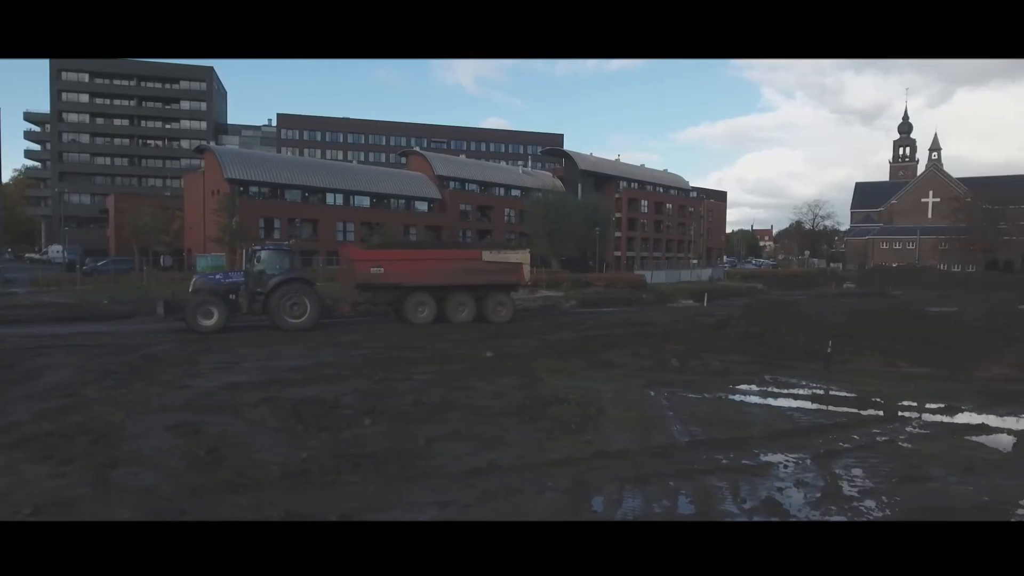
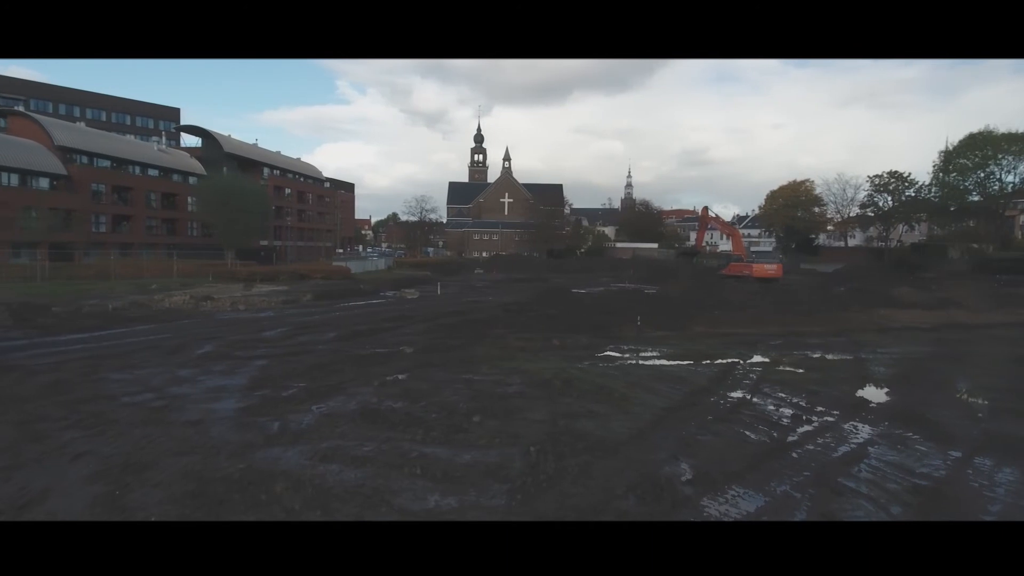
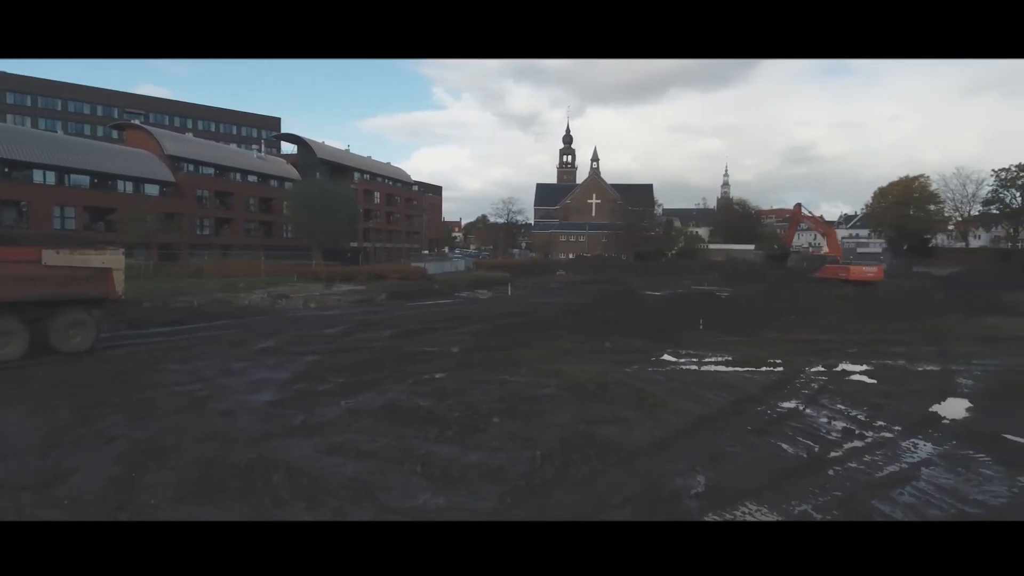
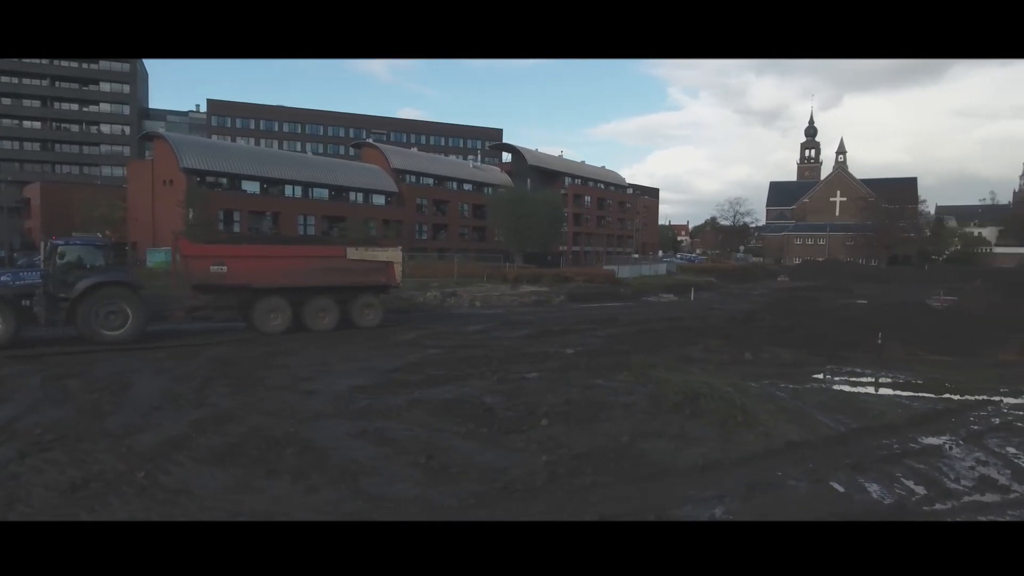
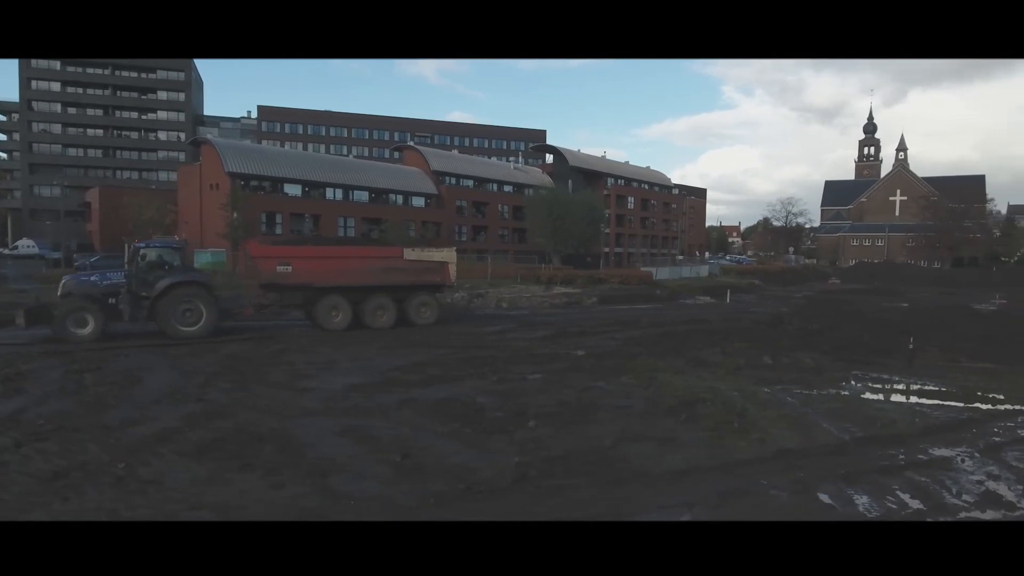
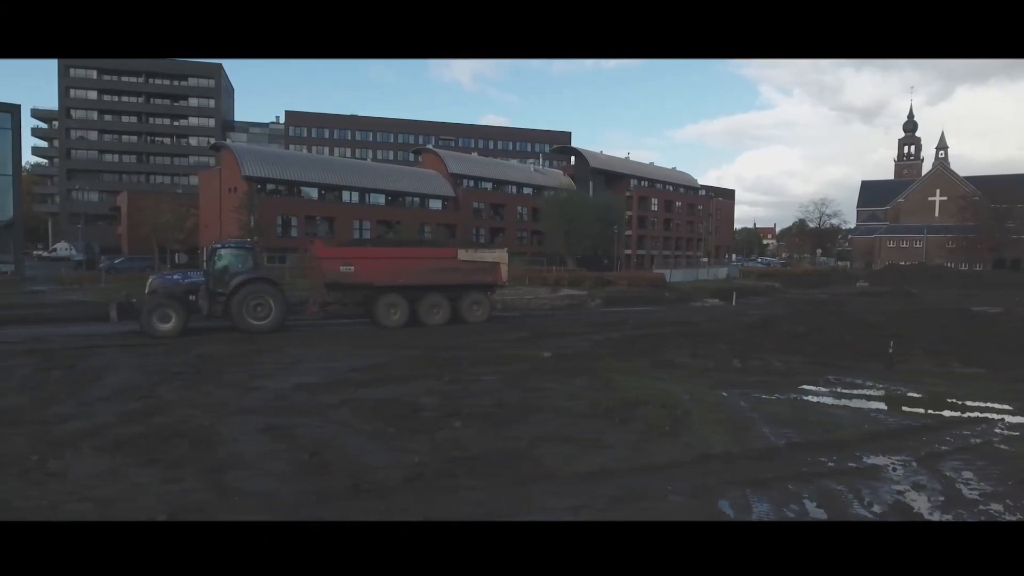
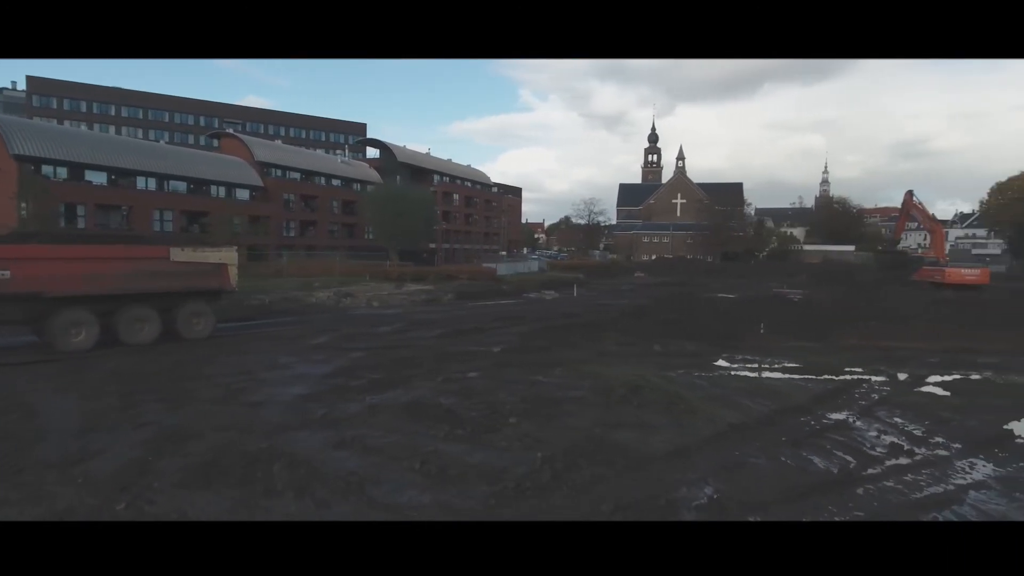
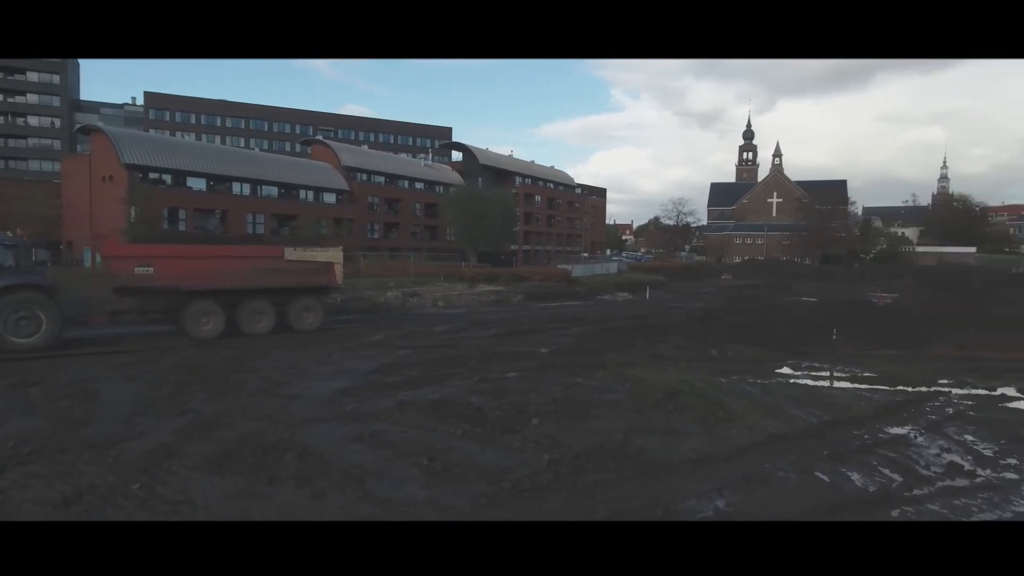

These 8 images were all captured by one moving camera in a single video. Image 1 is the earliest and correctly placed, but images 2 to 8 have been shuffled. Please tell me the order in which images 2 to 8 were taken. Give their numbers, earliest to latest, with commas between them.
6, 5, 4, 8, 7, 3, 2
